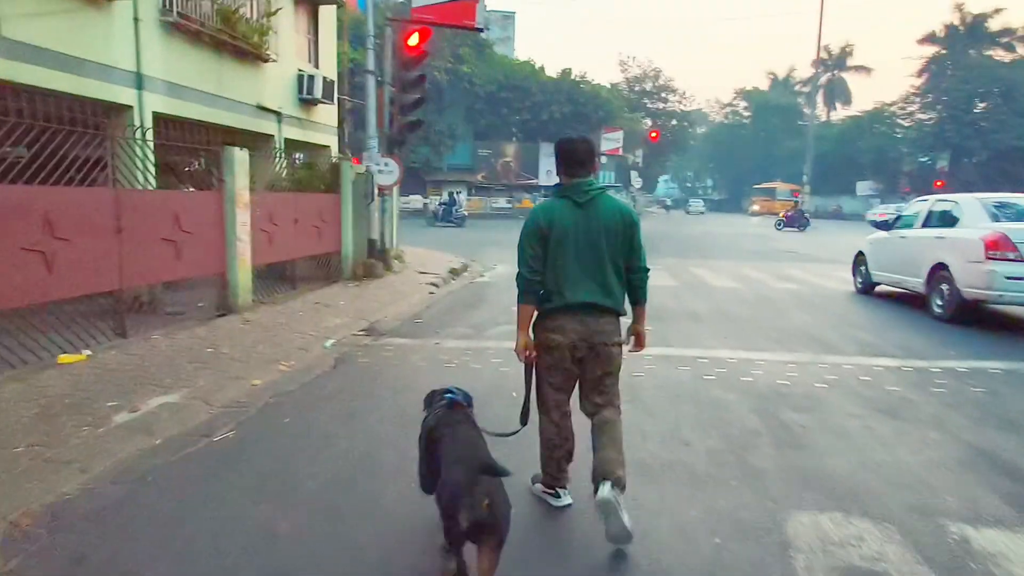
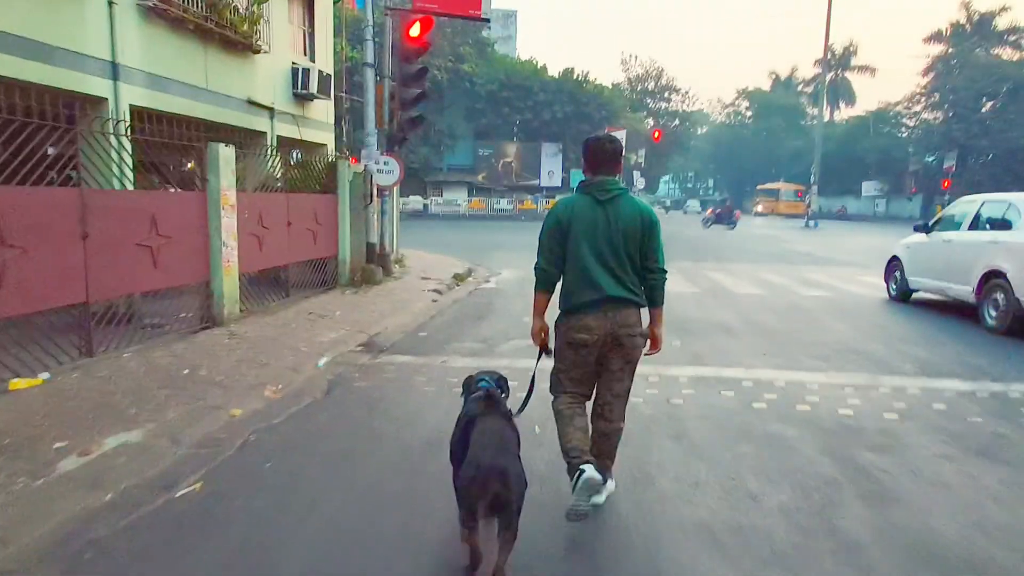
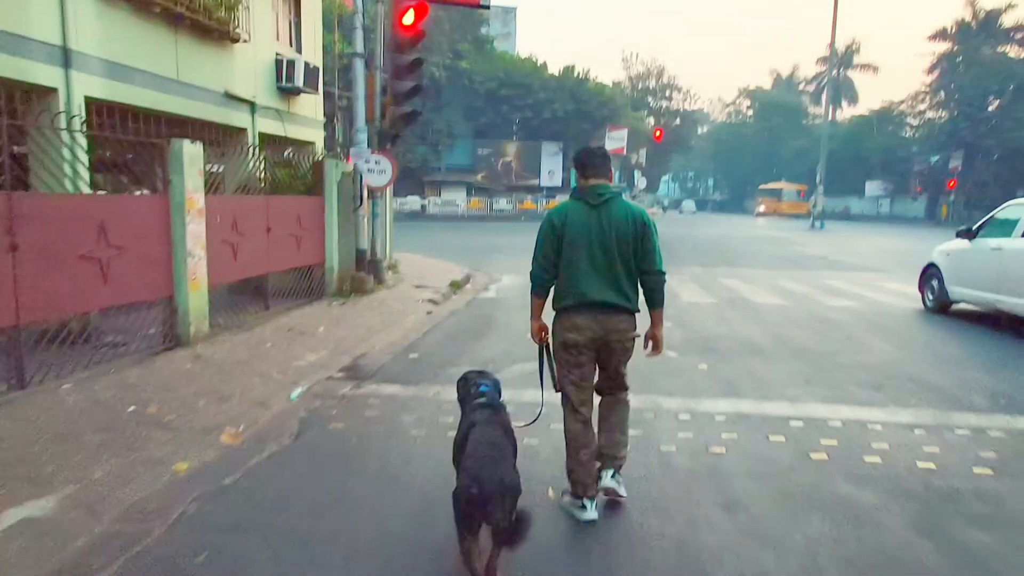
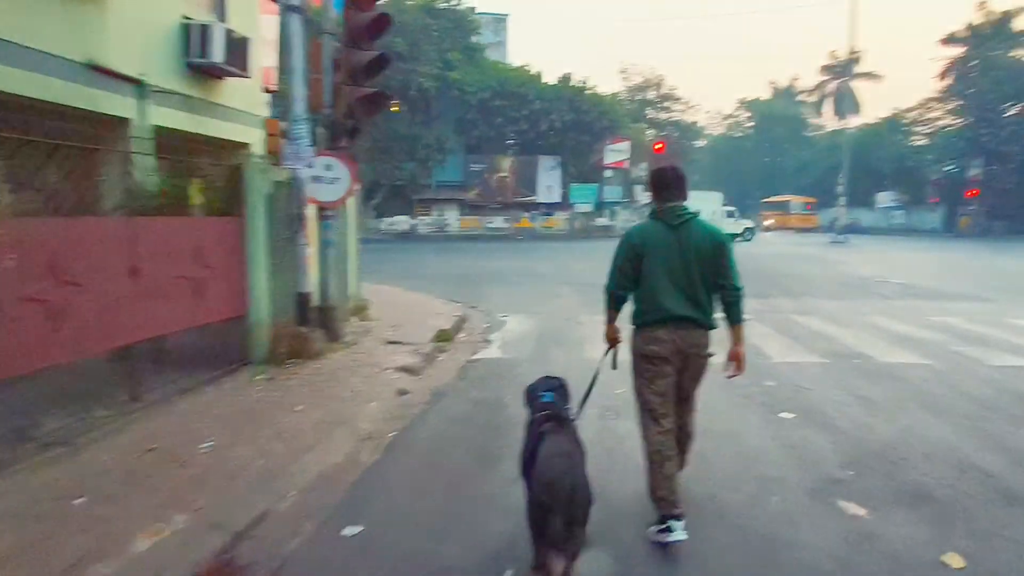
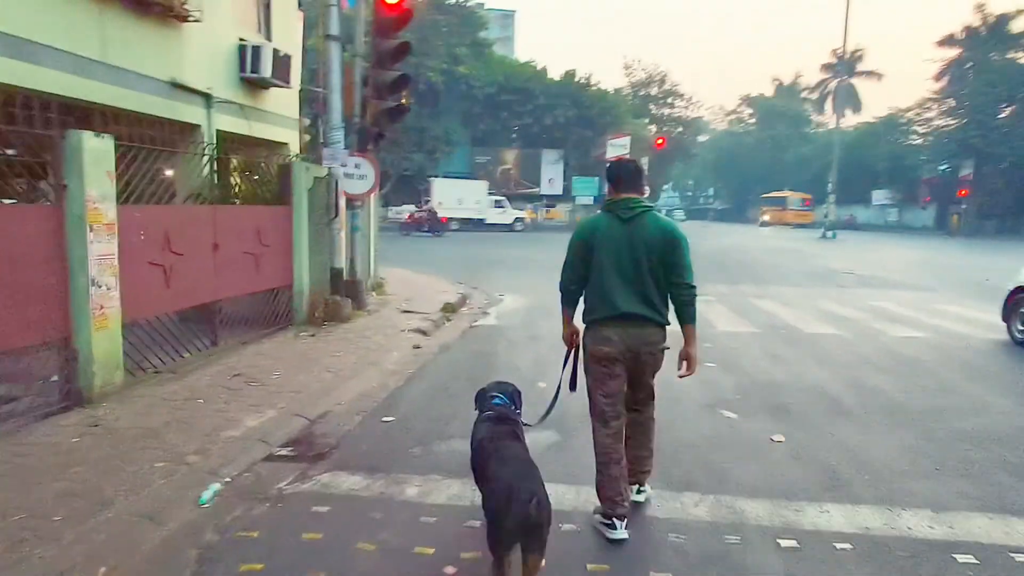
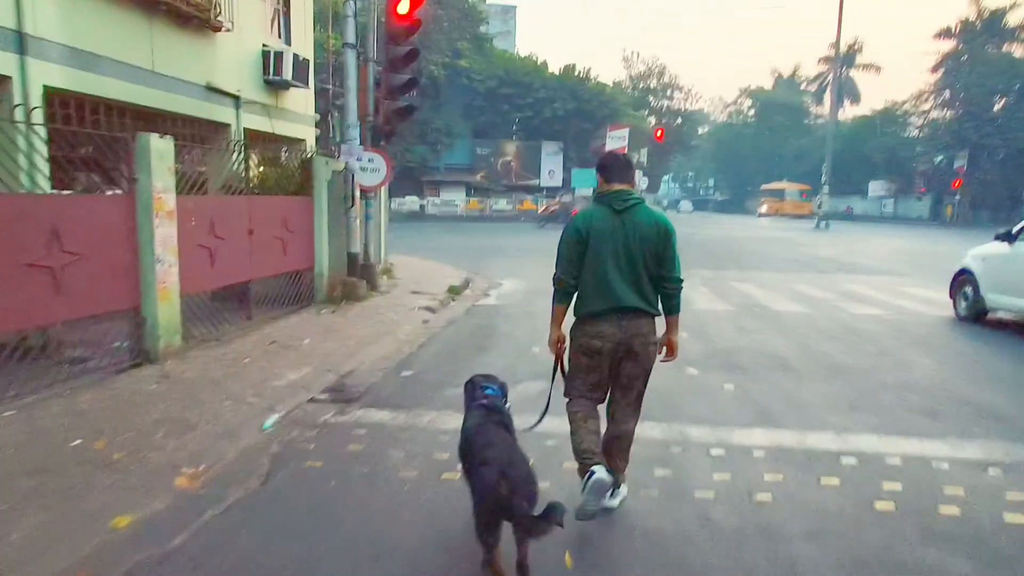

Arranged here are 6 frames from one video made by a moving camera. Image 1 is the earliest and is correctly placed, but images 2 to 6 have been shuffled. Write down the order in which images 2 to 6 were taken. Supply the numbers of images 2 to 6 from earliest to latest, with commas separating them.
2, 3, 6, 5, 4
